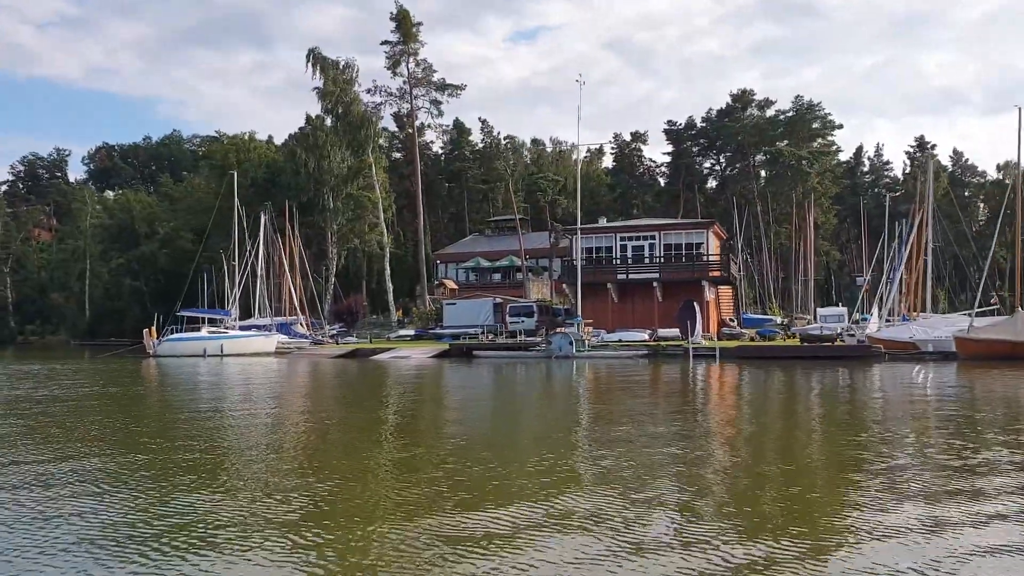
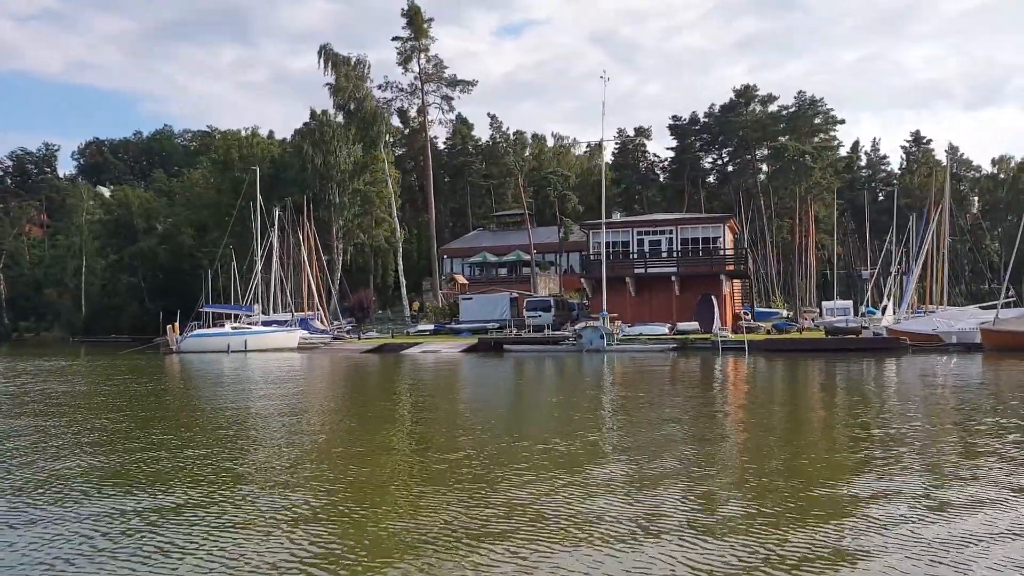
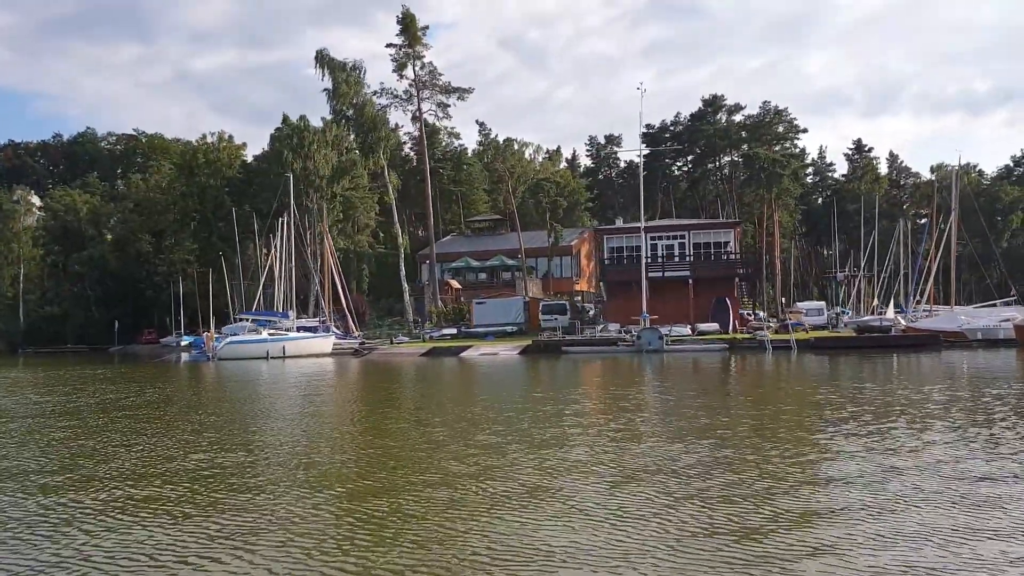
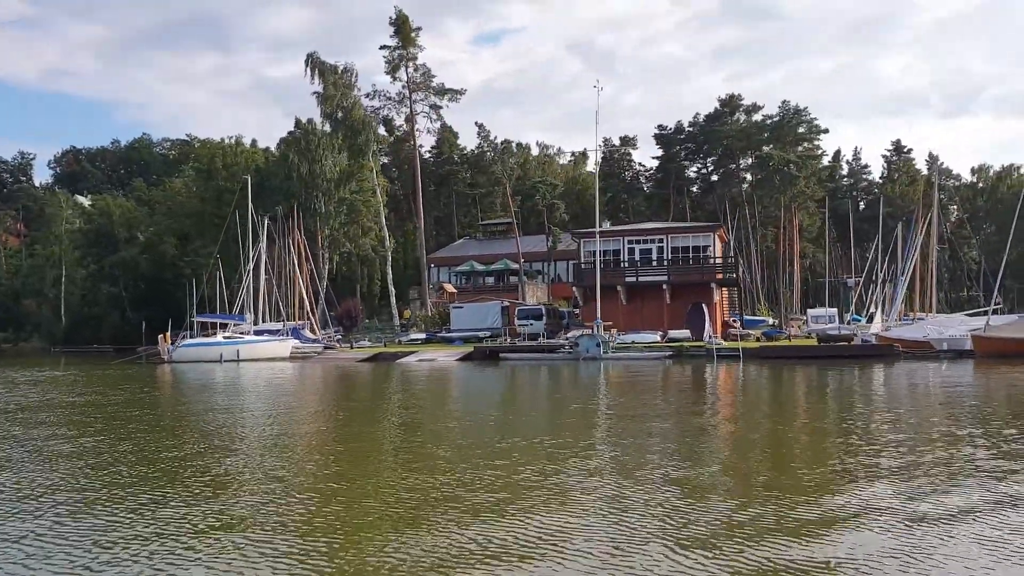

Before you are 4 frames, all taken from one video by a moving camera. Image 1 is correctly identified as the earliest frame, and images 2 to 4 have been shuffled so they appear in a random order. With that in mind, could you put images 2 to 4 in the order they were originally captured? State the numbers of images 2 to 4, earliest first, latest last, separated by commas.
2, 4, 3
